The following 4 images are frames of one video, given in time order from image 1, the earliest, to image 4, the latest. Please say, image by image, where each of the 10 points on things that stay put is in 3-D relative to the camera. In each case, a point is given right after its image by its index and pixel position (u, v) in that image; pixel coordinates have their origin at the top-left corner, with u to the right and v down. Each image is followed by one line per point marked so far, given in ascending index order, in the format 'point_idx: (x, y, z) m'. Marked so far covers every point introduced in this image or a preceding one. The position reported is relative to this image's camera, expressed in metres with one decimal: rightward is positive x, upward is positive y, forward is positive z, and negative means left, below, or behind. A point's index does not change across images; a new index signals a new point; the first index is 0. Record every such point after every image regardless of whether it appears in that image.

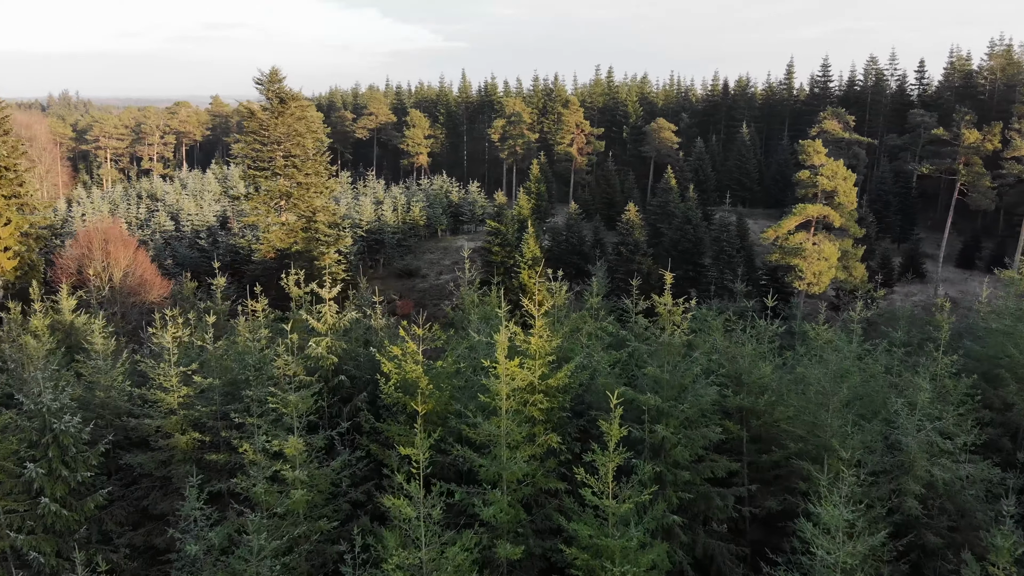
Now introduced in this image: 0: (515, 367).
0: (+0.2, -3.9, +12.9) m
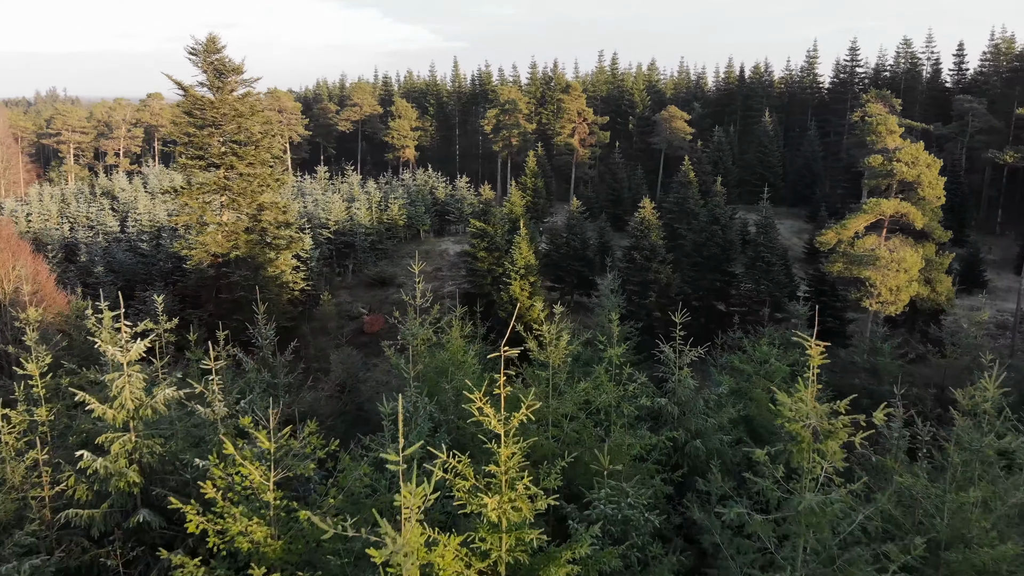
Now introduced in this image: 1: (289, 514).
0: (-1.3, -5.8, +5.4) m
1: (-6.4, -6.4, +7.4) m
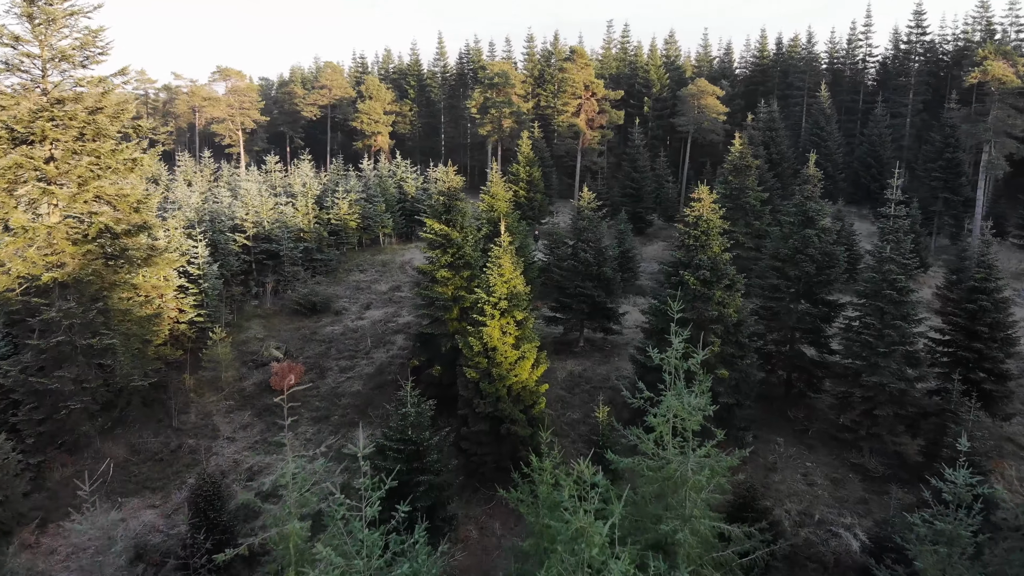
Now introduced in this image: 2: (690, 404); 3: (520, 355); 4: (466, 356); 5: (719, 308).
0: (-3.2, -9.0, -6.9) m
1: (-8.3, -9.6, -4.9) m
2: (+9.2, -4.4, +15.8) m
3: (+0.6, -5.0, +19.4) m
4: (-3.4, -5.1, +20.1) m
5: (+15.7, -1.5, +19.9) m
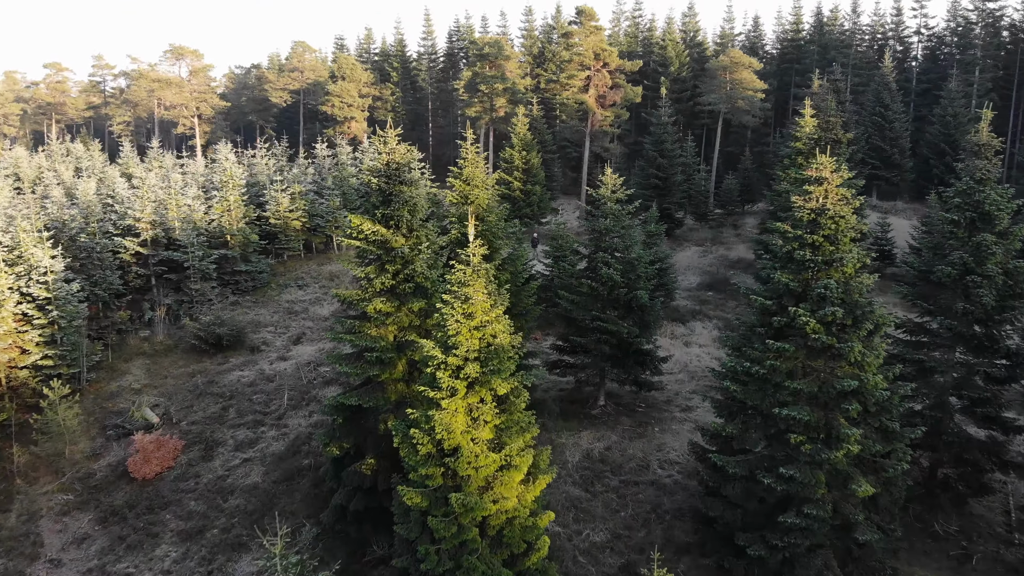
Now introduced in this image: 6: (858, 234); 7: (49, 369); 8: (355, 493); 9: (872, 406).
0: (-4.2, -11.1, -15.6) m
1: (-9.3, -11.7, -13.6) m
2: (+8.2, -6.5, +7.1) m
3: (-0.4, -7.1, +10.8) m
4: (-4.4, -7.2, +11.5) m
5: (+14.7, -3.6, +11.2) m
6: (+15.3, +2.3, +11.6) m
7: (-33.9, -5.9, +19.3) m
8: (-7.9, -10.3, +13.2) m
9: (+15.9, -5.3, +11.6) m
